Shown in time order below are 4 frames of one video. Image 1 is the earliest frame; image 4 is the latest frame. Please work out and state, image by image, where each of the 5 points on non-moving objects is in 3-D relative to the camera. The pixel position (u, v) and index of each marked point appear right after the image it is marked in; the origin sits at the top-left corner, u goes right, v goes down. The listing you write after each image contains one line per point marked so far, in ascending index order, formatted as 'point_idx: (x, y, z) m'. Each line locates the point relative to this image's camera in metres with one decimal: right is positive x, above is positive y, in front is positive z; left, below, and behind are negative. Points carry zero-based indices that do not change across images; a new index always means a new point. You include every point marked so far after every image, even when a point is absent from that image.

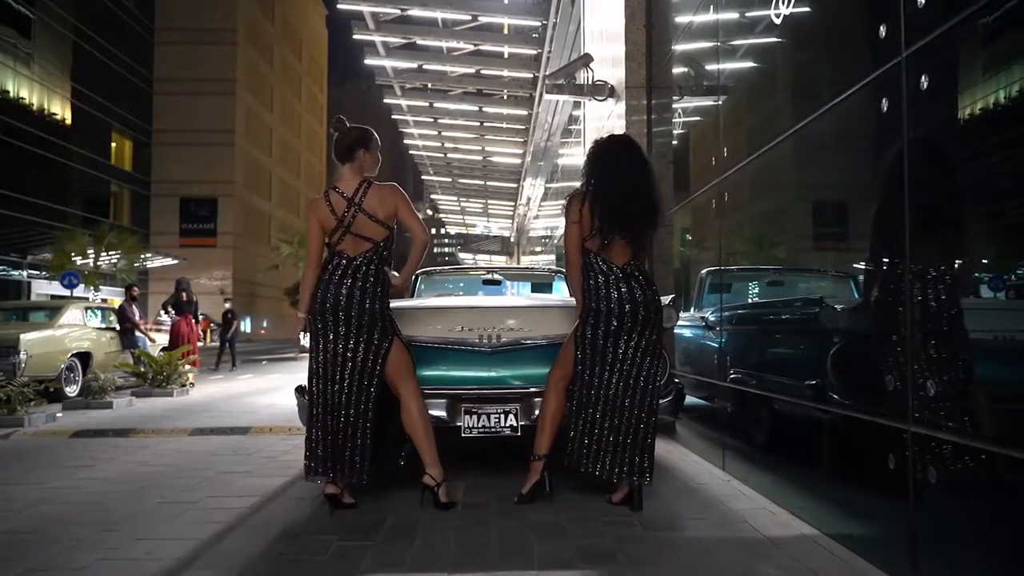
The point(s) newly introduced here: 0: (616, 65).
0: (+1.4, +2.9, +10.9) m
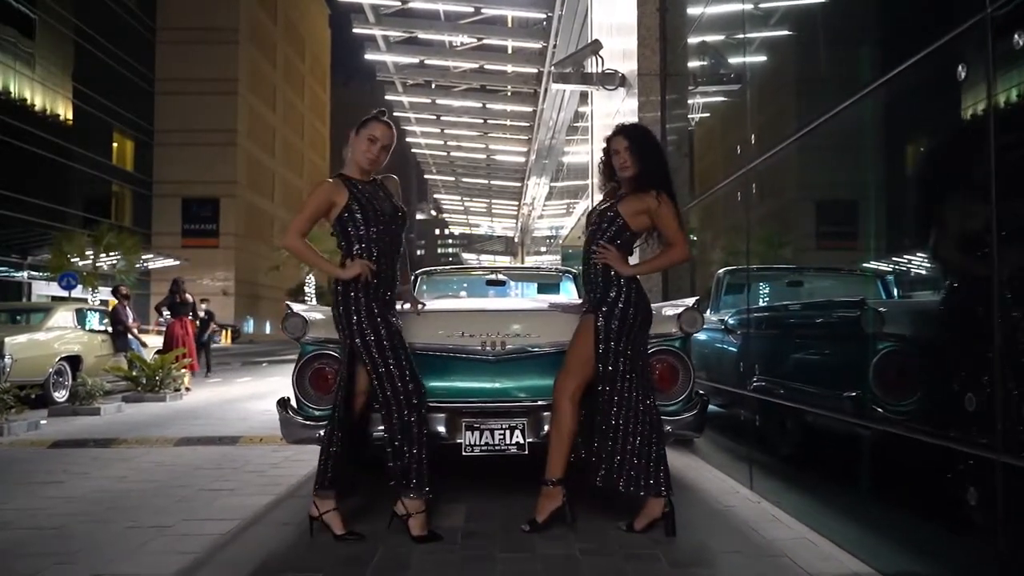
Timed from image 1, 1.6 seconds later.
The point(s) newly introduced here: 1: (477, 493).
0: (+1.4, +2.9, +10.4) m
1: (-0.2, -1.3, +5.4) m
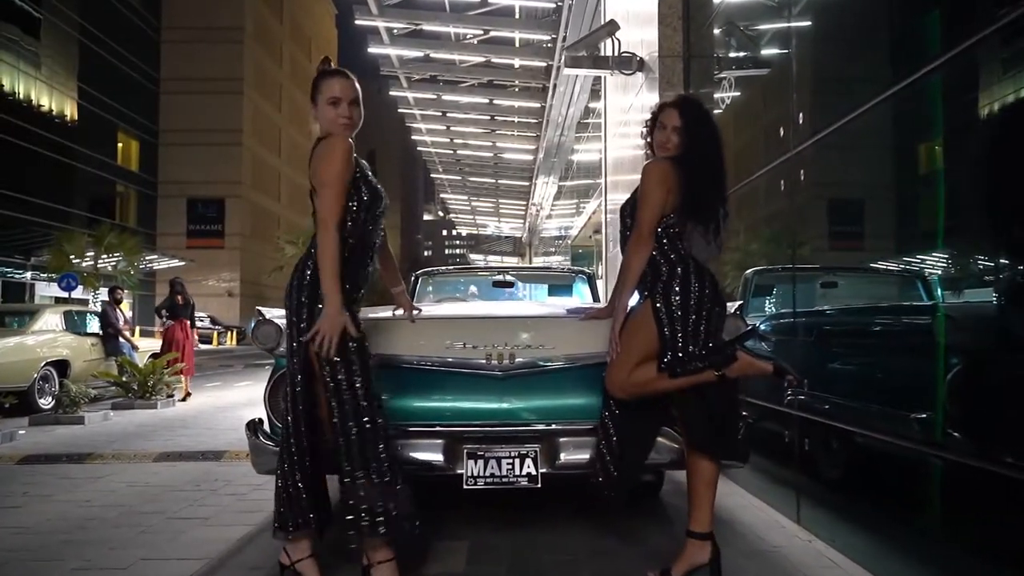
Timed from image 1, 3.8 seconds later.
0: (+1.5, +2.9, +9.8) m
1: (-0.2, -1.4, +4.8) m
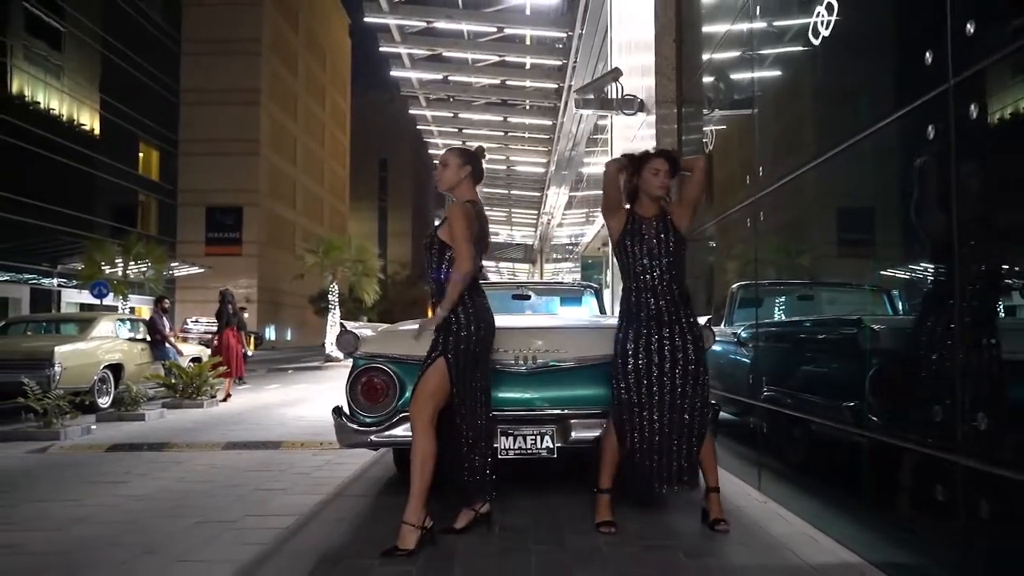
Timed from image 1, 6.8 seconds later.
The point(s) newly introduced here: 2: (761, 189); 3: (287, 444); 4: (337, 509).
0: (+1.7, +2.8, +10.9) m
1: (0.0, -1.5, +5.8) m
2: (+2.1, +0.8, +6.9) m
3: (-2.1, -1.5, +7.9) m
4: (-1.1, -1.4, +5.1) m
